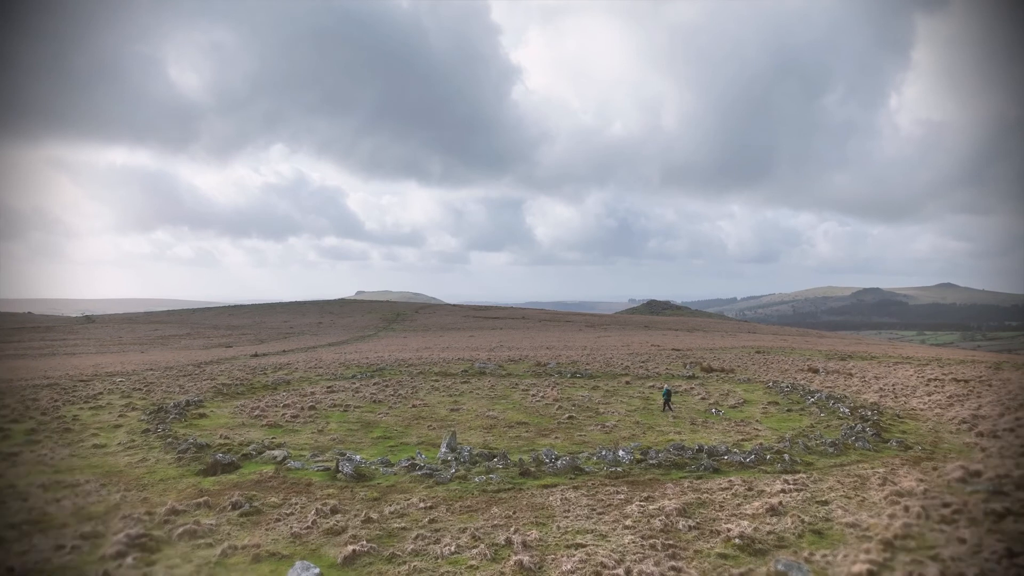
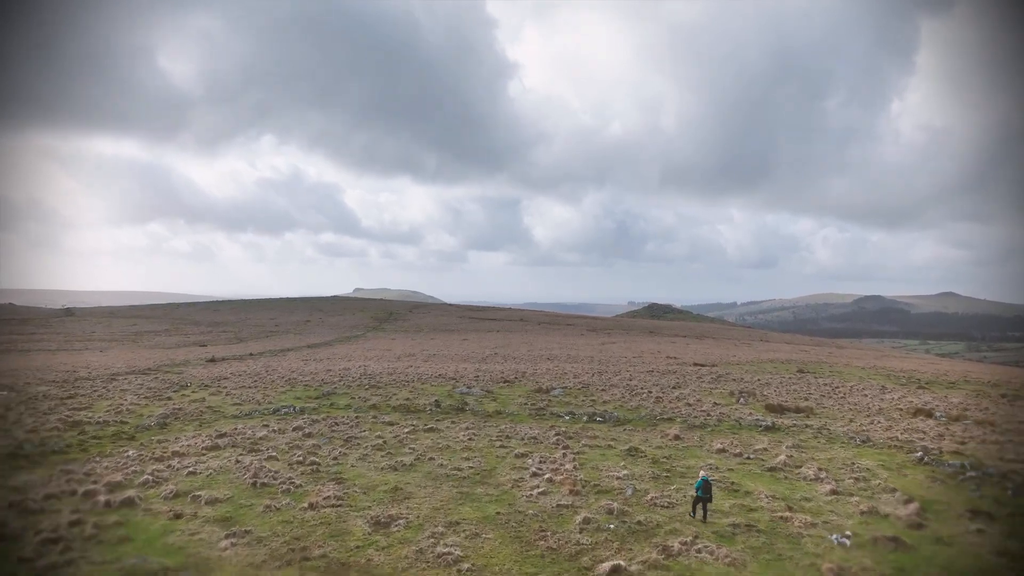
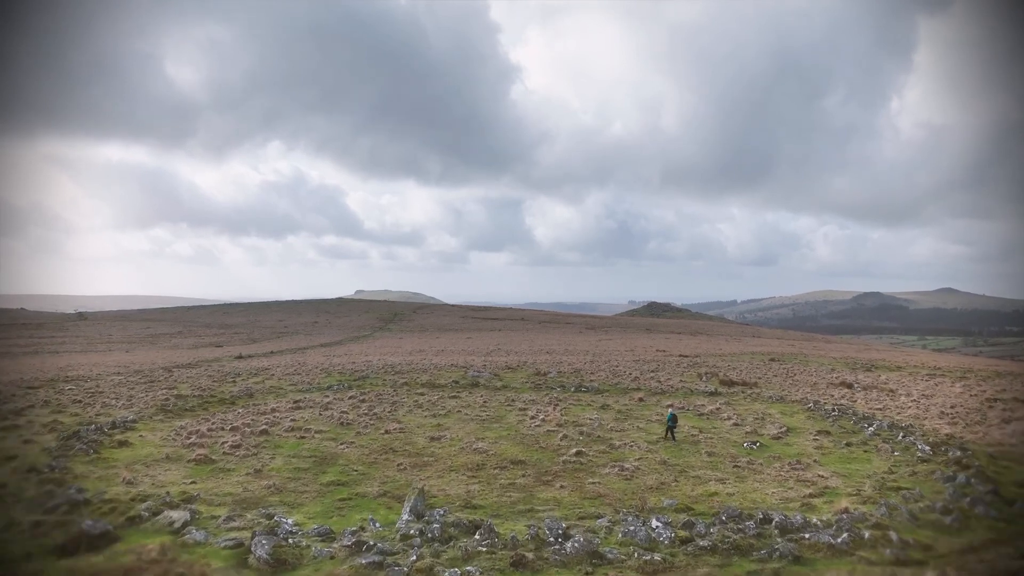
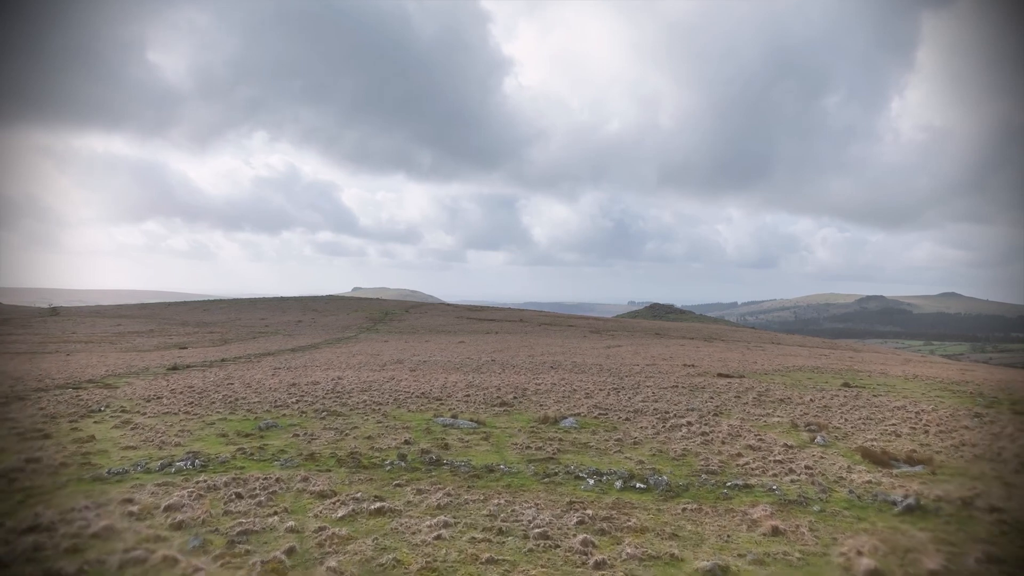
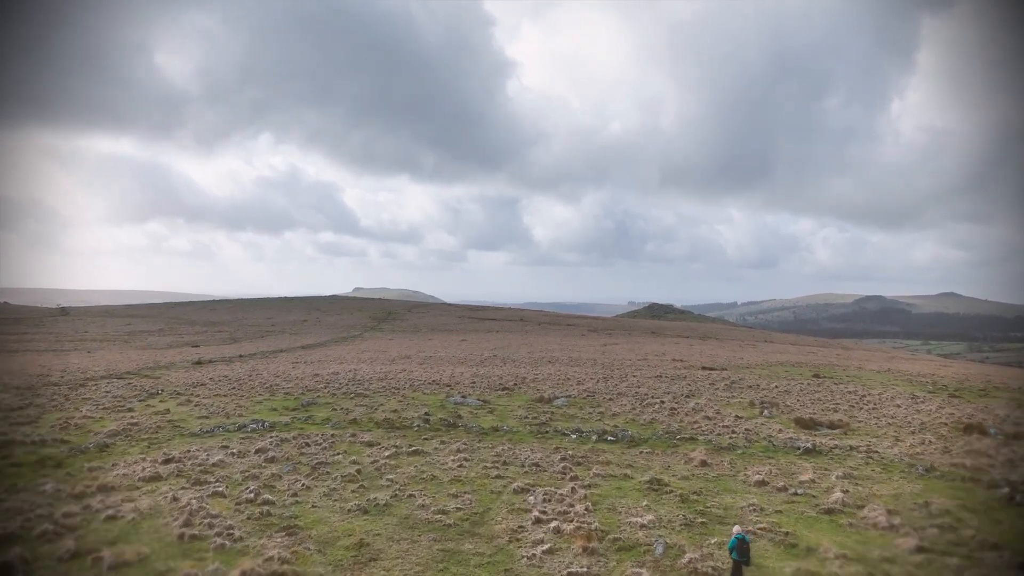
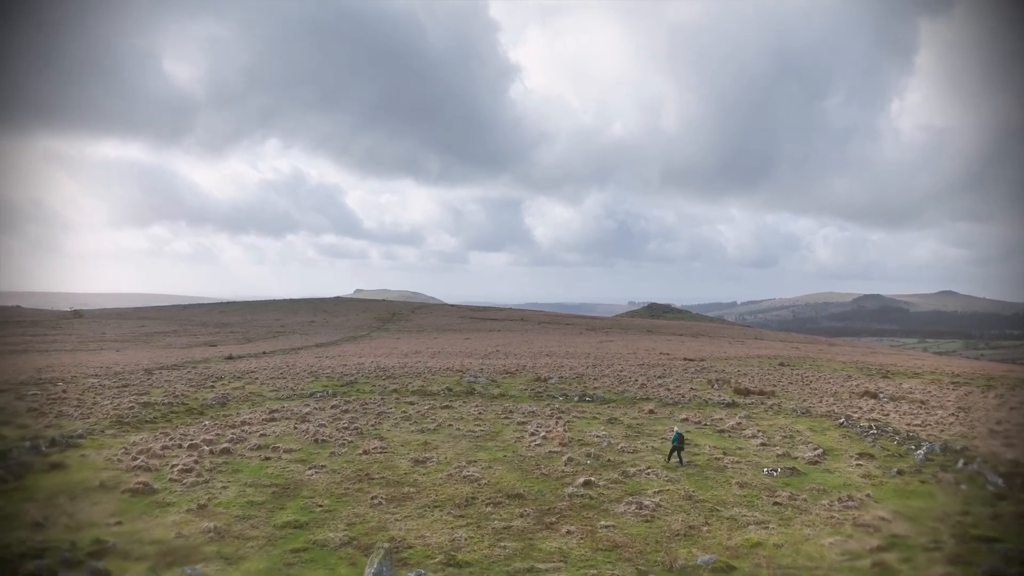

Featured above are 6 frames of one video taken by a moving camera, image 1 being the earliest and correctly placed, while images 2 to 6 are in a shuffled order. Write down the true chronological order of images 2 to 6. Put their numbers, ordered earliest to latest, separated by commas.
3, 6, 2, 5, 4
